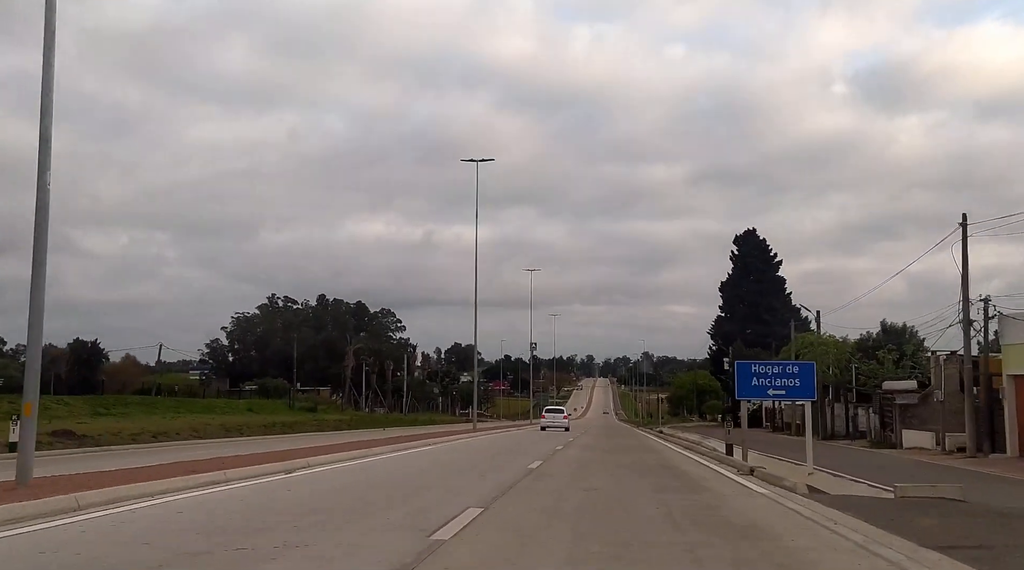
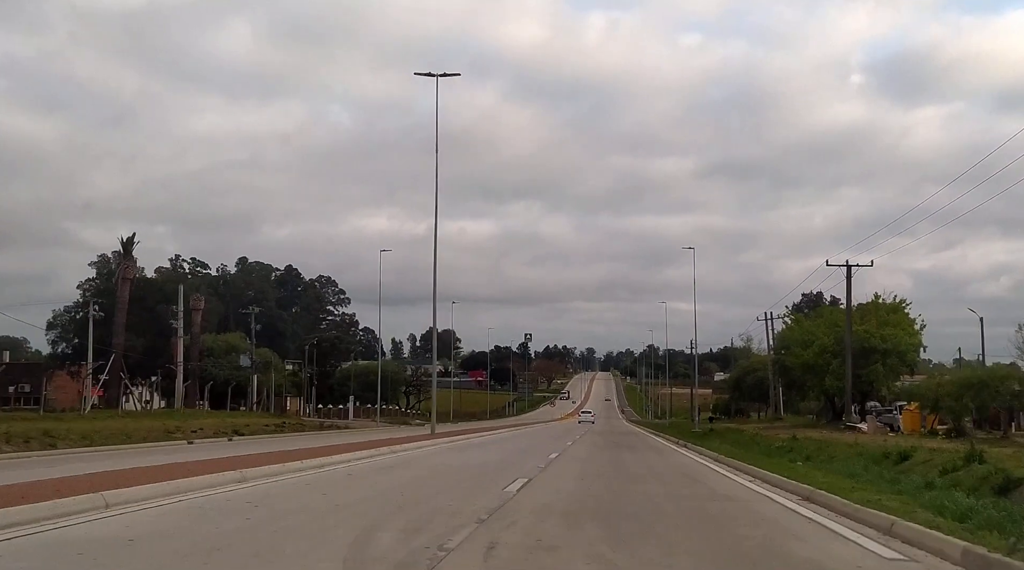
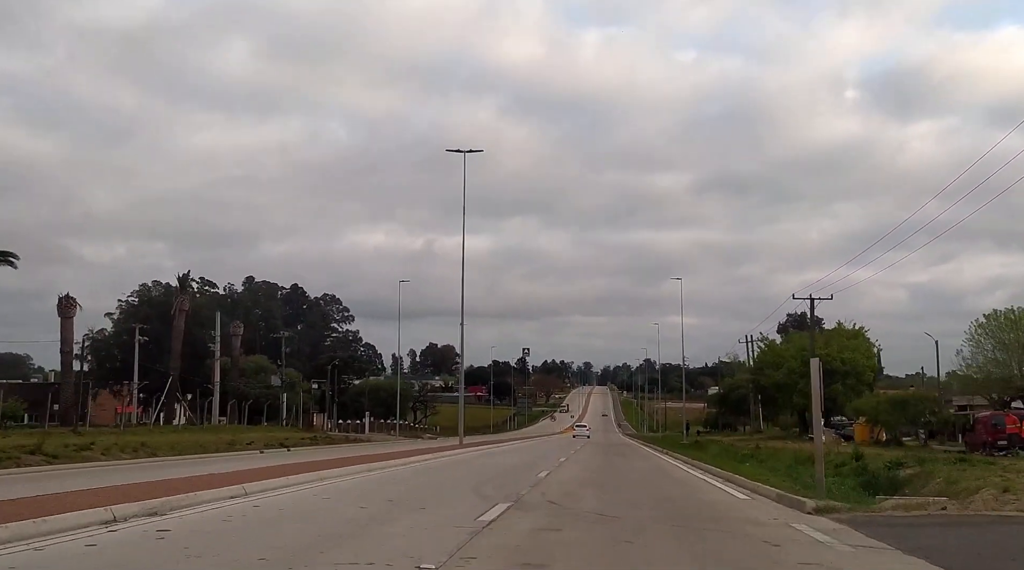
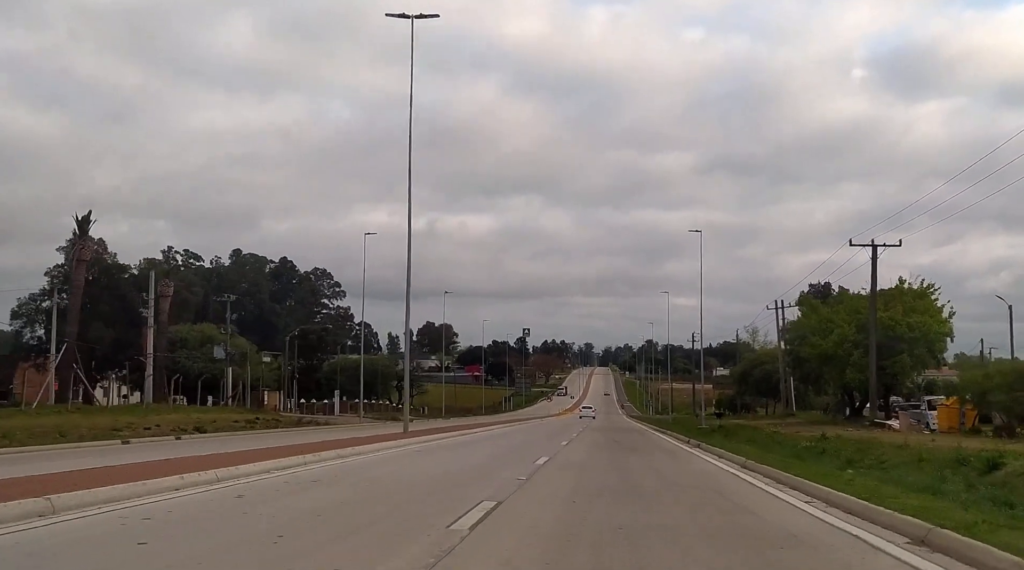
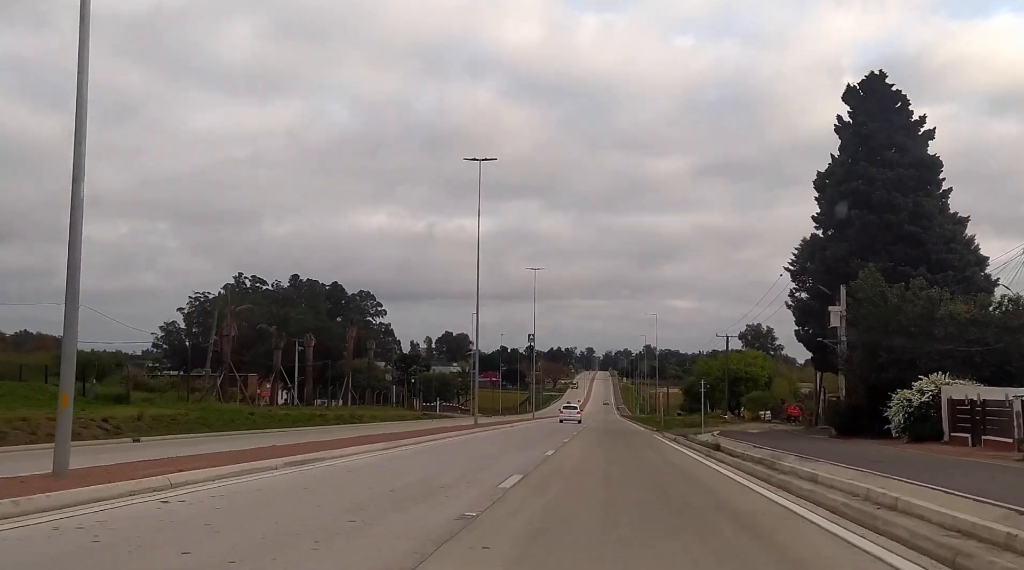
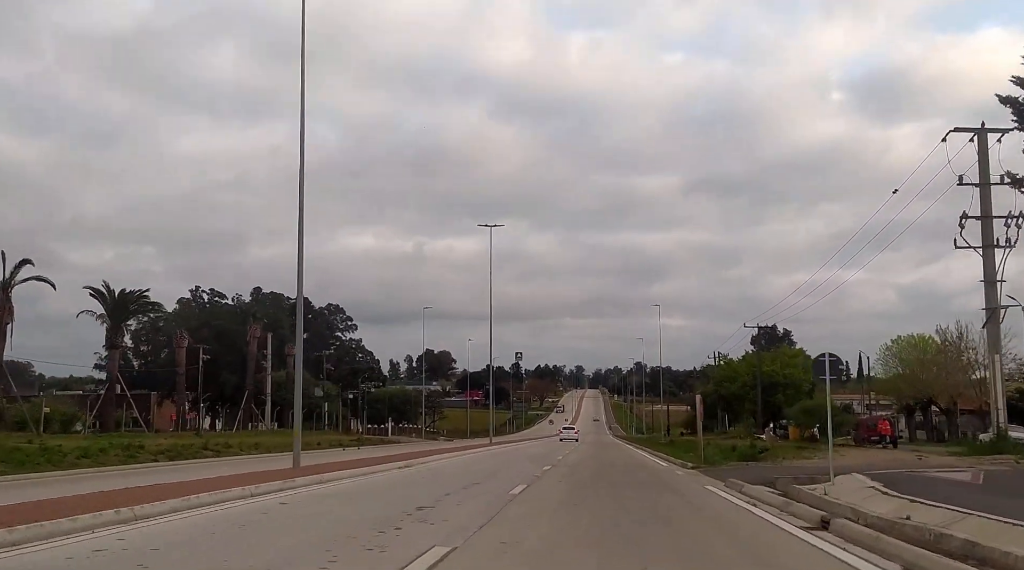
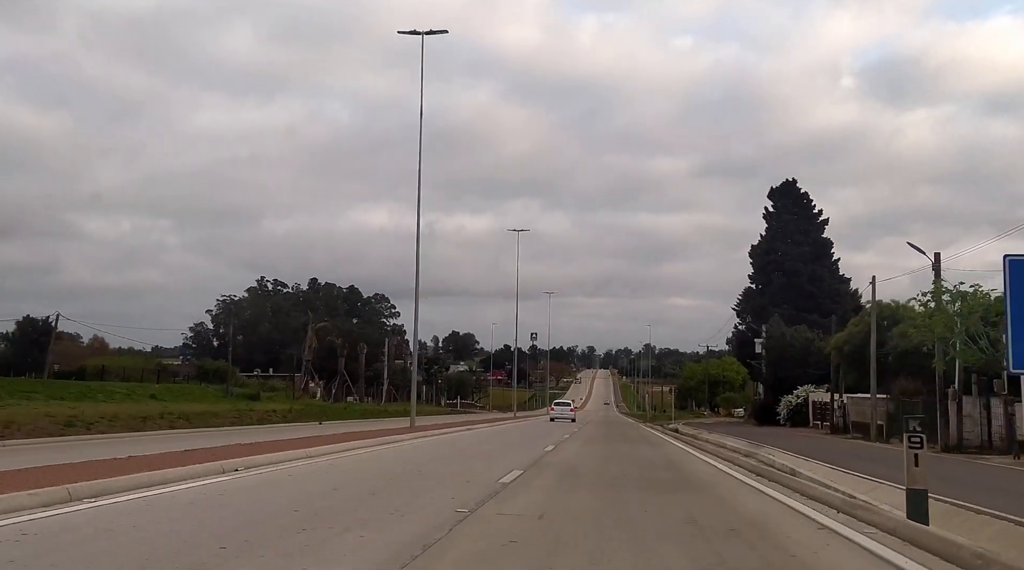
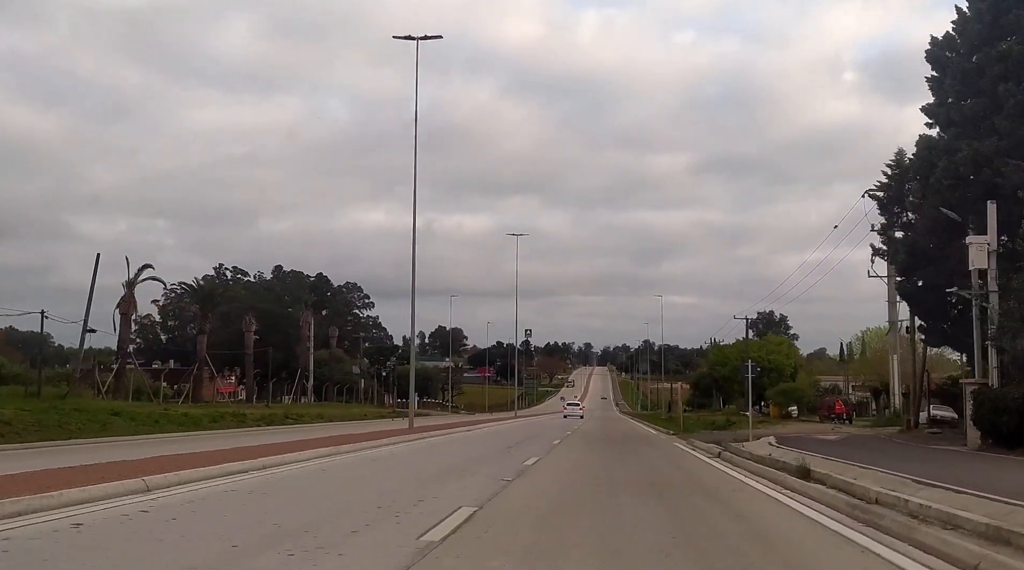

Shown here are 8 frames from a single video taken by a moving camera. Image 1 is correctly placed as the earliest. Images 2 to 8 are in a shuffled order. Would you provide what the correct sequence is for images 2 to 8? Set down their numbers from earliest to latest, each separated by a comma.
7, 5, 8, 6, 3, 2, 4
